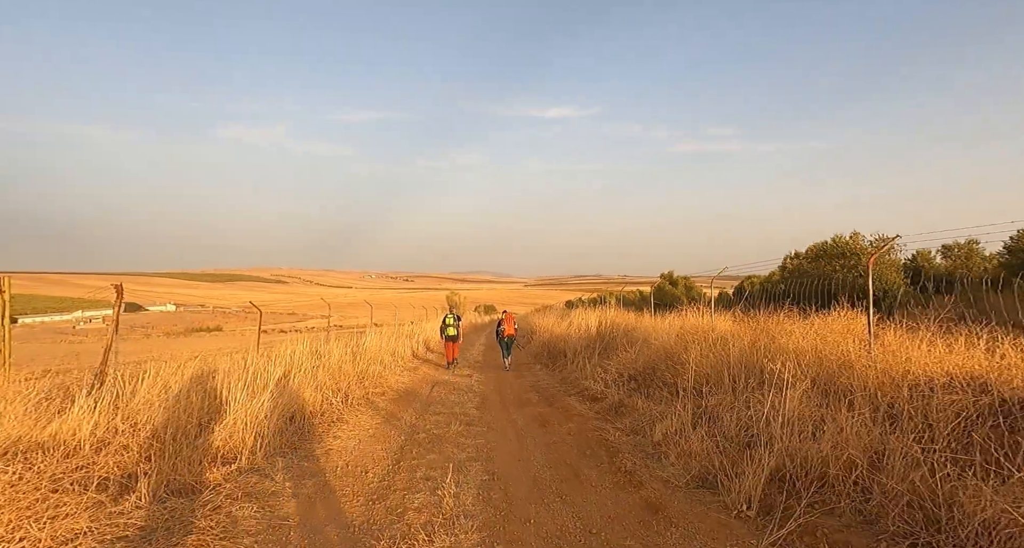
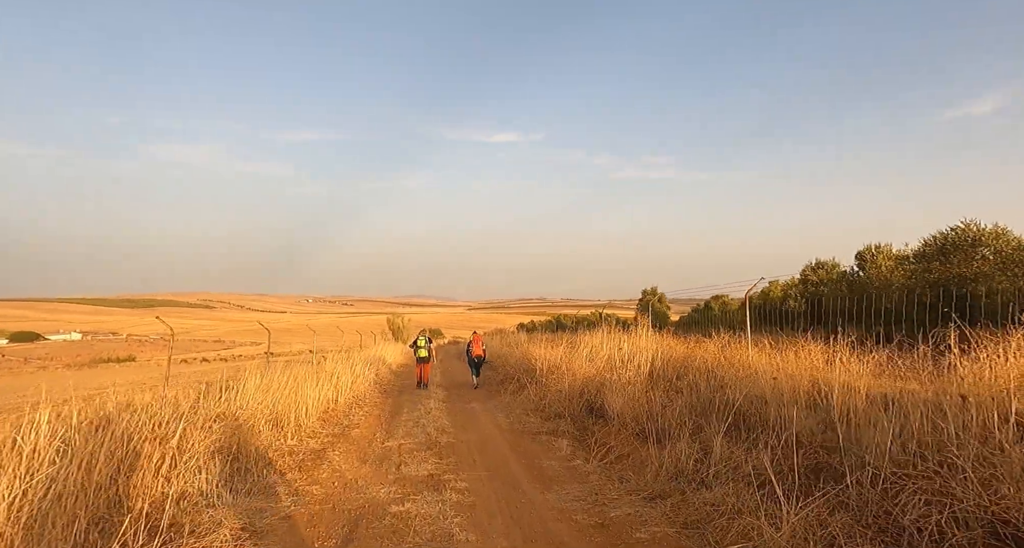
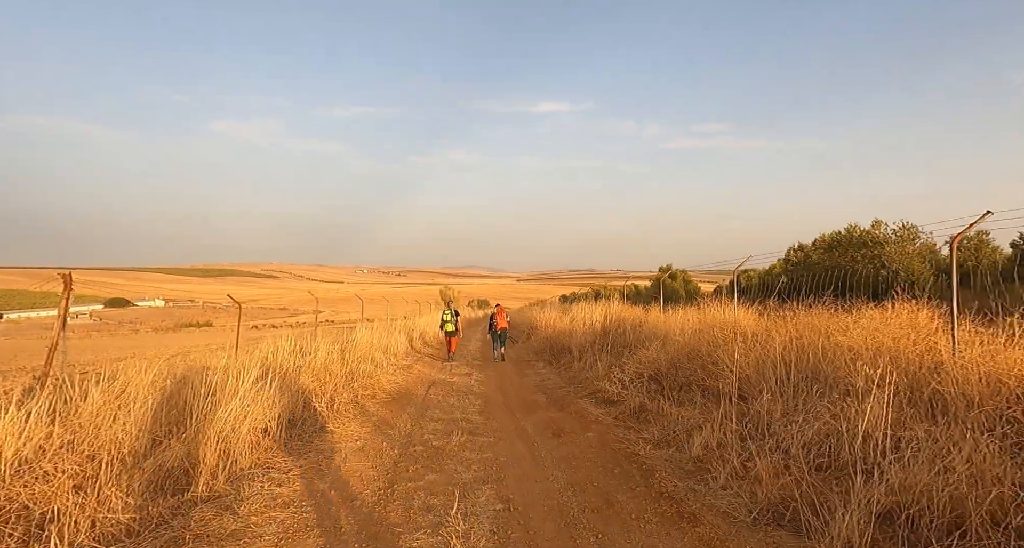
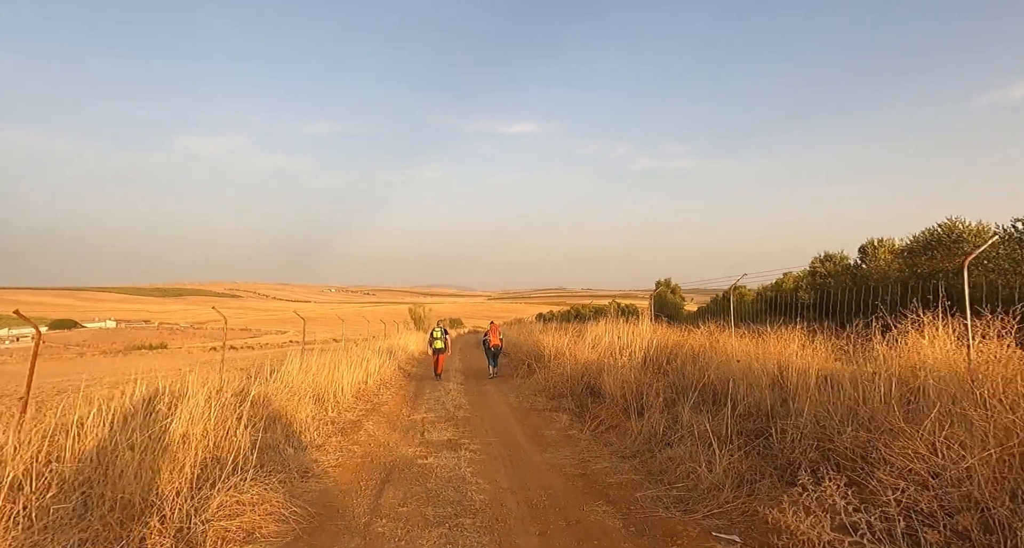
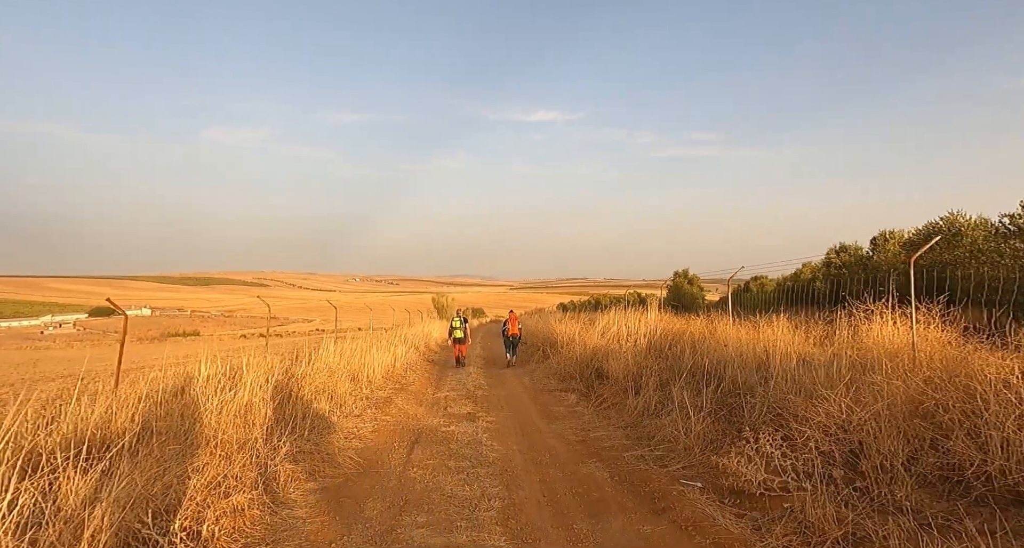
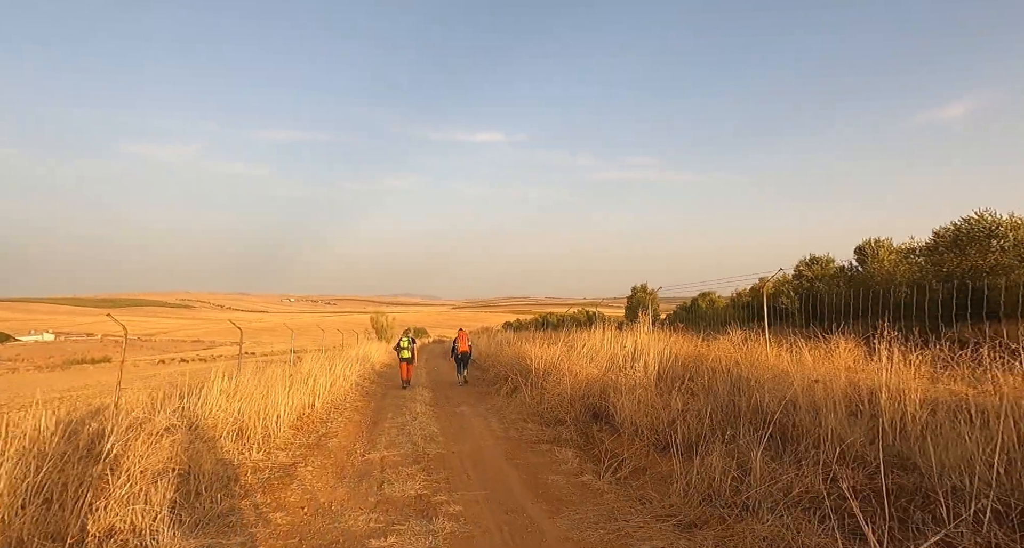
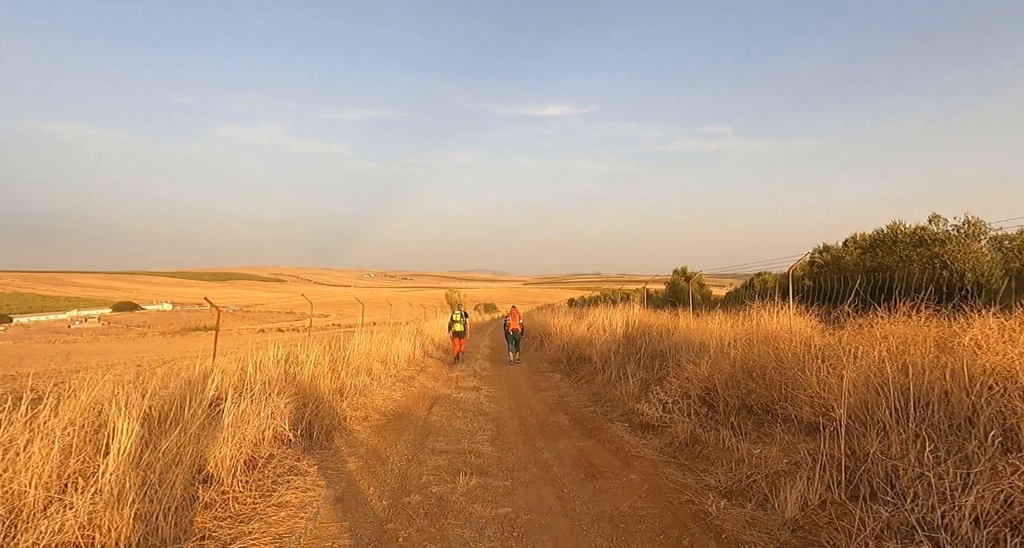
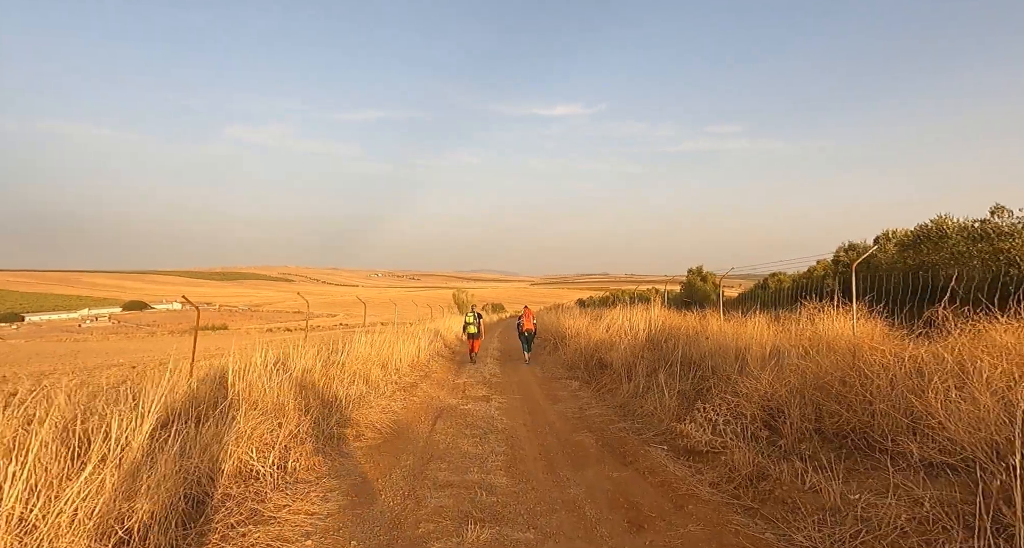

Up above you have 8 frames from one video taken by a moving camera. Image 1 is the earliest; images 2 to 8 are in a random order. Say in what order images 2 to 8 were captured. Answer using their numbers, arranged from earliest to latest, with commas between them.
3, 7, 8, 5, 4, 2, 6
